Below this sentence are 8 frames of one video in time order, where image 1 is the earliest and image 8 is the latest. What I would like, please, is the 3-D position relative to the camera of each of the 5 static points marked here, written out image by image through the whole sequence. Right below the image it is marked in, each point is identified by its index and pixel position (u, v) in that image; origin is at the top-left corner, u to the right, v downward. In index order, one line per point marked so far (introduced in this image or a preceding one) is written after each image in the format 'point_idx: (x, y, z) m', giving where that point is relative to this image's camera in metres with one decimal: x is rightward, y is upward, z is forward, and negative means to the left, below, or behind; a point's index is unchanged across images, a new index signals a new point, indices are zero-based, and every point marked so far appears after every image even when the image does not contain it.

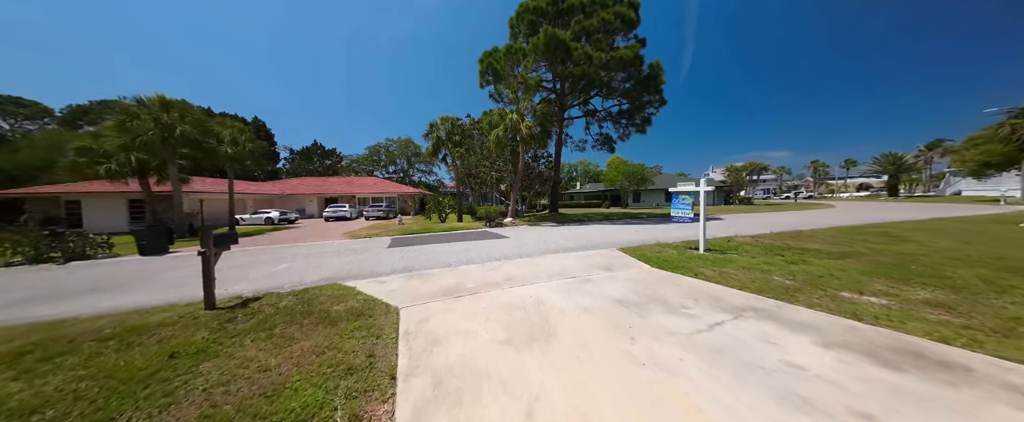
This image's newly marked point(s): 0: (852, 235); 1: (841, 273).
0: (+11.6, -0.8, +8.7) m
1: (+6.4, -1.1, +4.6) m
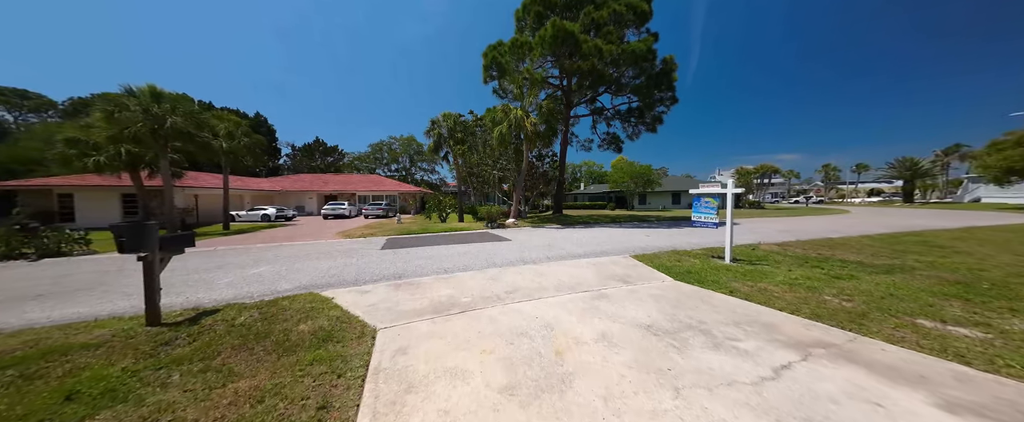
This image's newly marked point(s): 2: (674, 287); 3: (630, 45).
0: (+11.7, -1.0, +7.9) m
1: (+6.4, -1.3, +3.9) m
2: (+2.7, -1.2, +4.3) m
3: (+6.4, +9.0, +13.9) m
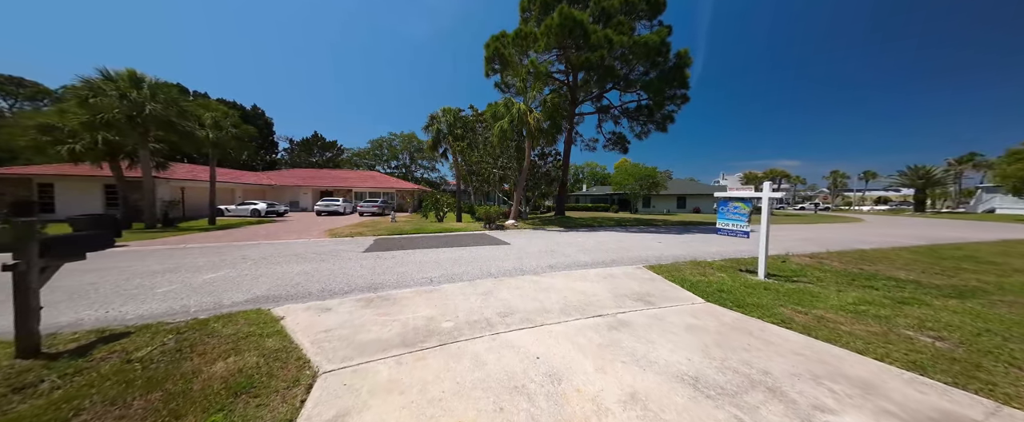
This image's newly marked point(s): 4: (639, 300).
0: (+11.6, -1.3, +7.0) m
1: (+6.3, -1.4, +3.0) m
2: (+2.6, -1.3, +3.4) m
3: (+6.6, +8.8, +13.0) m
4: (+1.9, -1.3, +3.8) m
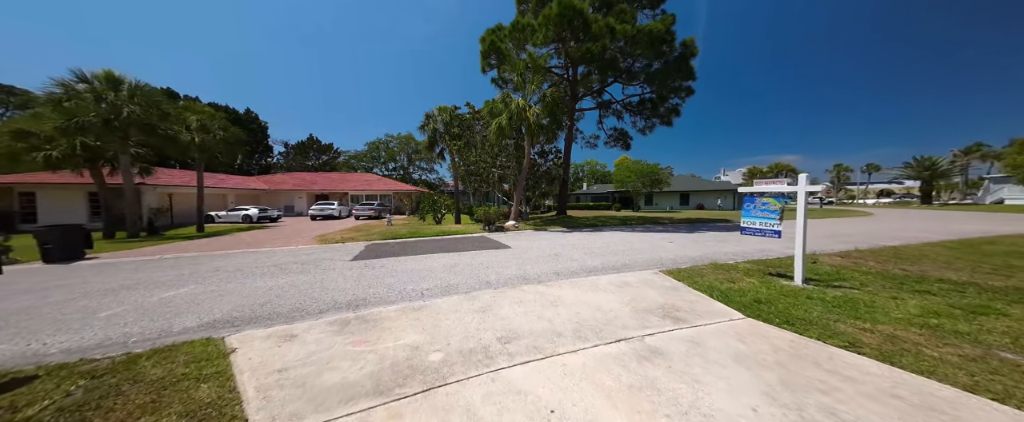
0: (+11.6, -1.1, +6.4) m
1: (+6.4, -1.3, +2.4) m
2: (+2.7, -1.3, +2.8) m
3: (+6.4, +8.9, +12.4) m
4: (+2.0, -1.3, +3.2) m
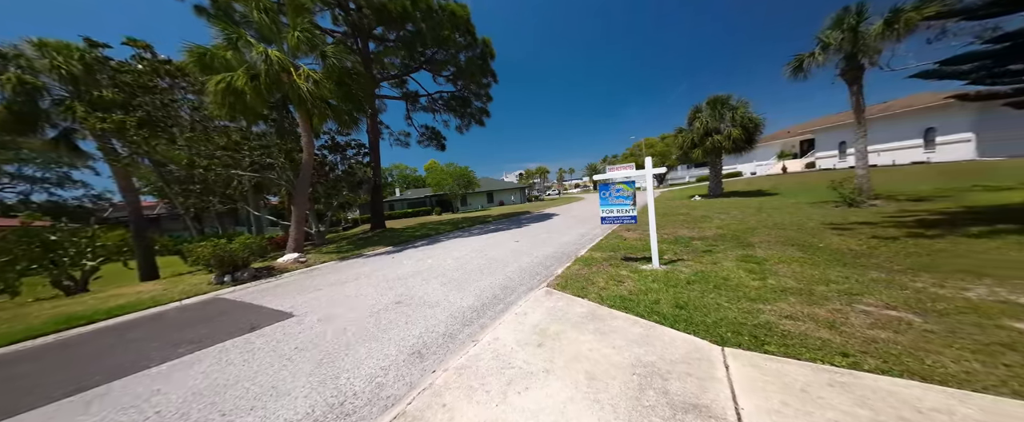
0: (+6.3, -0.2, +10.5) m
1: (+5.0, -0.8, +4.0) m
2: (+1.9, -1.2, +1.9) m
3: (-2.7, +8.8, +11.3) m
4: (+1.1, -1.3, +1.7) m
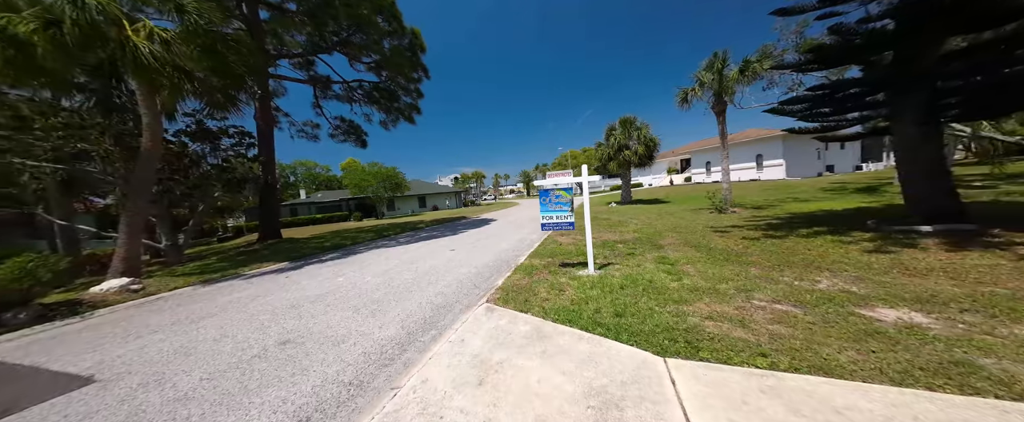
0: (+3.5, -0.5, +11.3) m
1: (+3.9, -0.9, +4.7) m
2: (+1.5, -1.3, +1.9) m
3: (-5.5, +8.6, +10.0) m
4: (+0.7, -1.4, +1.5) m
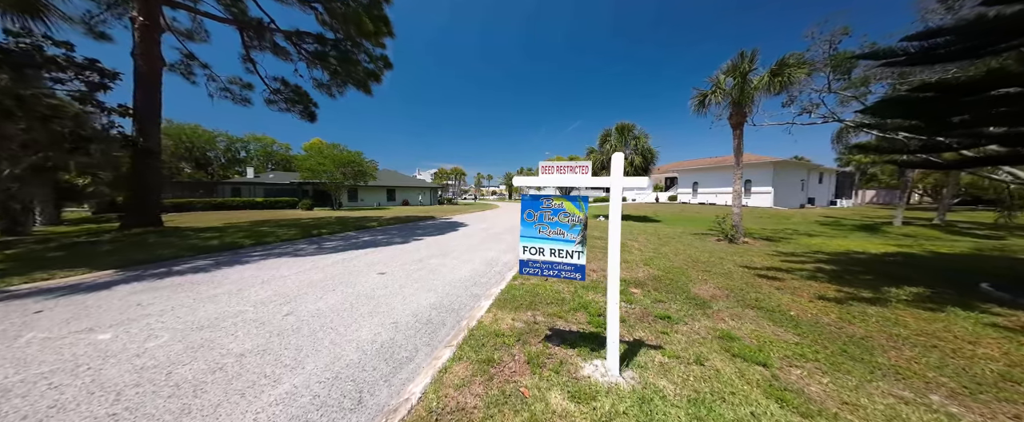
0: (+2.5, -1.0, +9.1) m
1: (+3.3, -1.5, +2.6) m
2: (+1.1, -1.6, -0.5) m
3: (-5.5, +8.8, +7.2) m
4: (+0.4, -1.6, -0.9) m
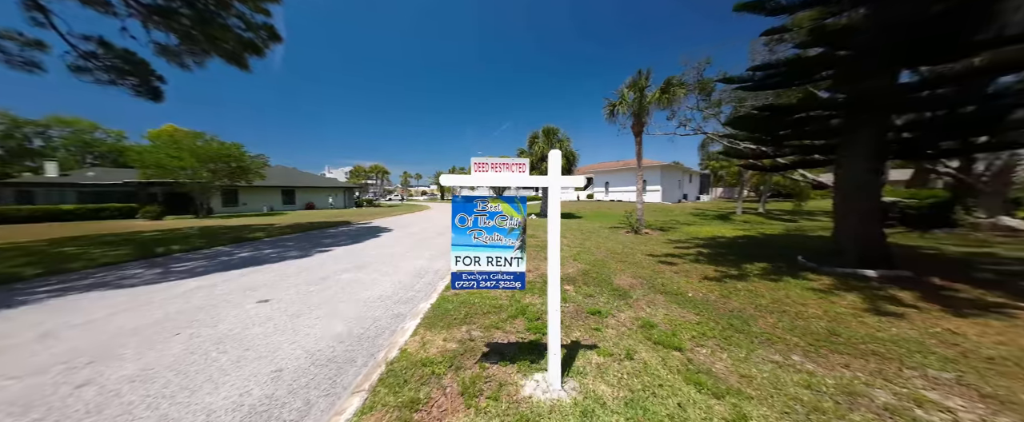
0: (0.0, -1.0, +9.1) m
1: (+2.6, -1.4, +3.0) m
2: (+1.3, -1.6, -0.5) m
3: (-7.4, +8.6, +5.2) m
4: (+0.7, -1.7, -1.0) m
